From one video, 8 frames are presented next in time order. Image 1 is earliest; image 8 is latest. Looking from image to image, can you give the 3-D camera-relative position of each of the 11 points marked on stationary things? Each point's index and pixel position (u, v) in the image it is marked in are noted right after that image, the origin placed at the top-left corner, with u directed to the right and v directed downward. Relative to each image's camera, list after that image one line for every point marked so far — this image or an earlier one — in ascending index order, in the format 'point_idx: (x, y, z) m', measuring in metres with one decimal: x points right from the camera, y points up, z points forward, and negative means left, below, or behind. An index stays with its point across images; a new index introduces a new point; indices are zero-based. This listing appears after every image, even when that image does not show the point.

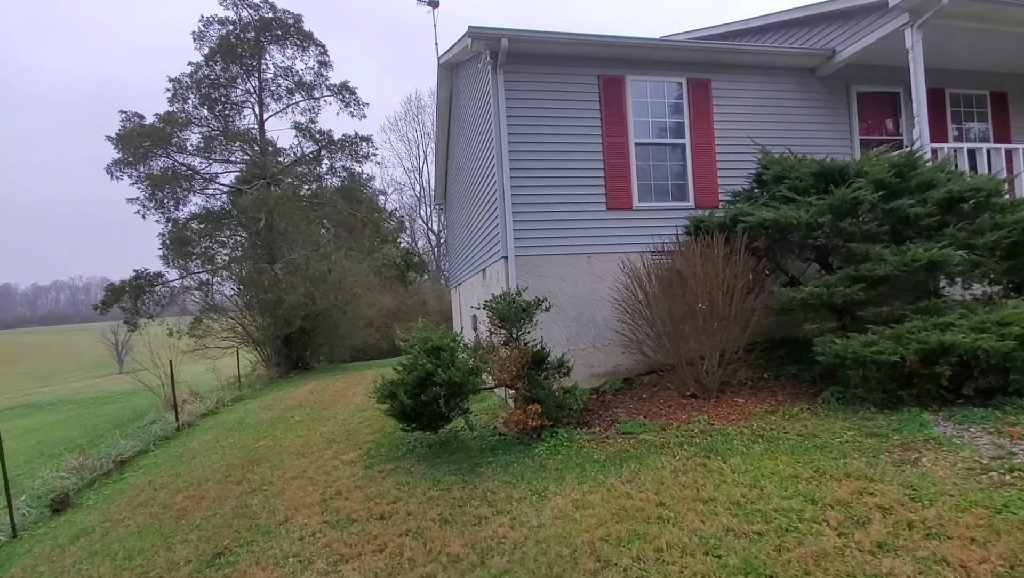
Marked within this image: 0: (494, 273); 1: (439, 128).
0: (-0.3, +0.3, +9.6) m
1: (-2.3, +5.2, +16.6) m
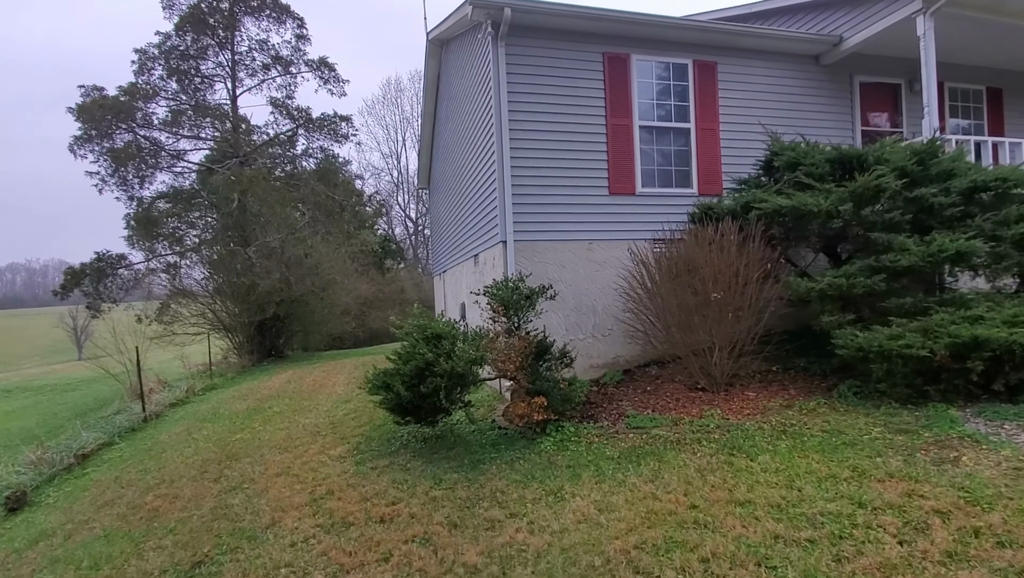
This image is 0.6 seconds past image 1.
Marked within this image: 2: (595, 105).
0: (-0.4, +0.5, +9.2) m
1: (-2.6, +5.6, +15.9) m
2: (+1.3, +3.0, +8.4) m
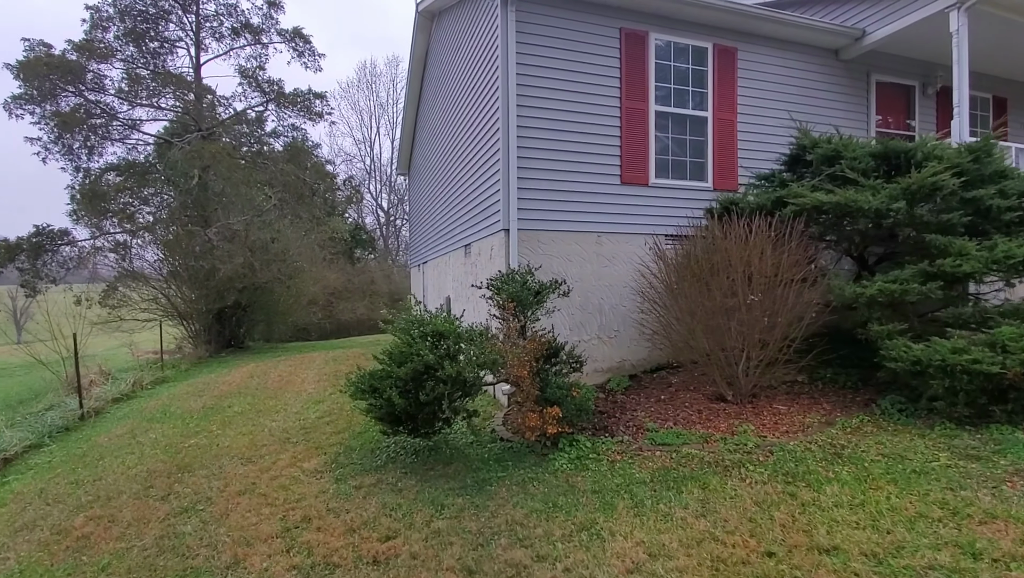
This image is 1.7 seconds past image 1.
0: (-0.5, +0.6, +8.3) m
1: (-2.9, +5.8, +14.9) m
2: (+1.4, +3.0, +7.7) m
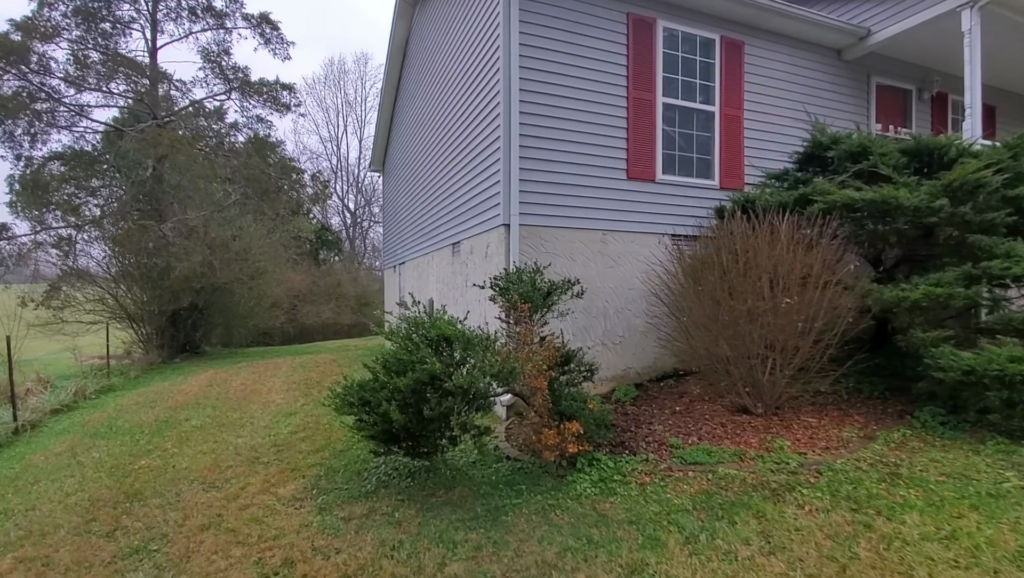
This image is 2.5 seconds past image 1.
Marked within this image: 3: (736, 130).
0: (-0.5, +0.6, +7.6) m
1: (-3.4, +5.7, +14.1) m
2: (+1.4, +3.0, +7.2) m
3: (+3.4, +2.4, +7.9) m
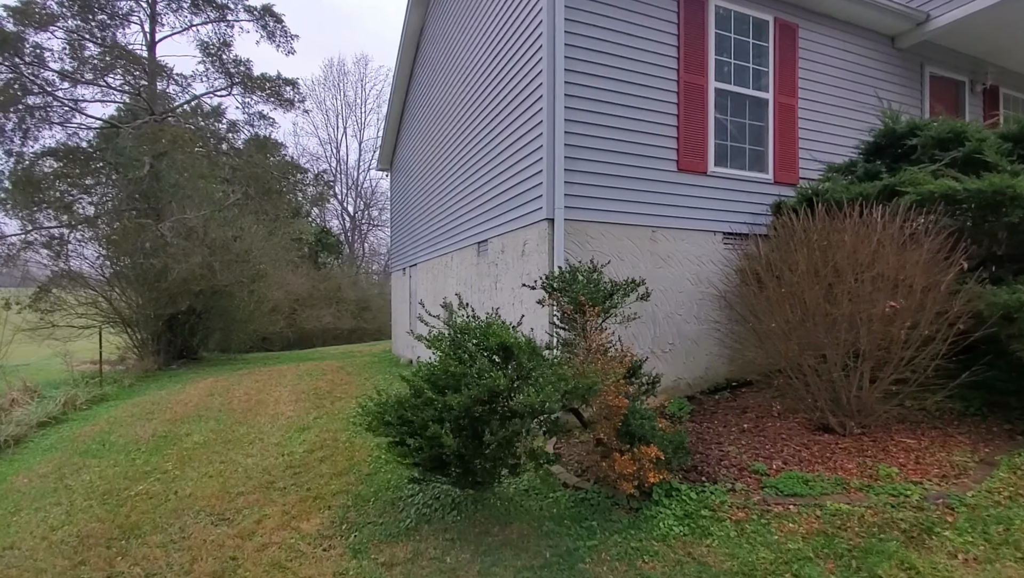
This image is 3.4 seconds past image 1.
0: (0.0, +0.6, +7.0) m
1: (-2.9, +5.7, +13.5) m
2: (+1.9, +3.0, +6.5) m
3: (+3.9, +2.4, +7.3) m
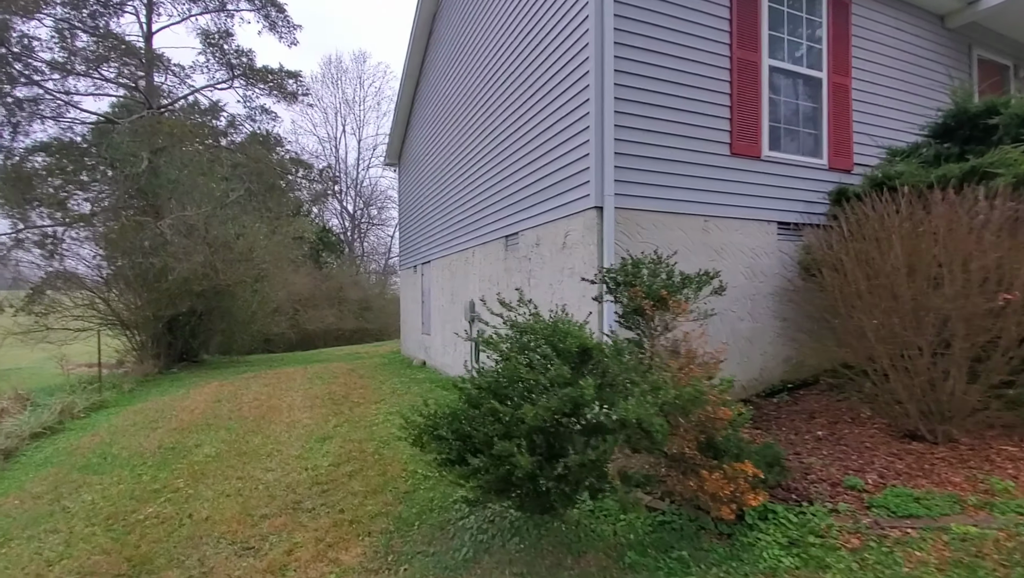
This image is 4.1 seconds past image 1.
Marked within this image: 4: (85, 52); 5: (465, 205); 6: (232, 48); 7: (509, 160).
0: (+0.4, +0.6, +6.4) m
1: (-2.5, +5.7, +12.9) m
2: (+2.4, +3.0, +6.0) m
3: (+4.3, +2.4, +6.8) m
4: (-12.0, +6.7, +14.6) m
5: (-0.9, +1.6, +9.9) m
6: (-9.1, +7.7, +16.8) m
7: (0.0, +1.9, +7.7) m
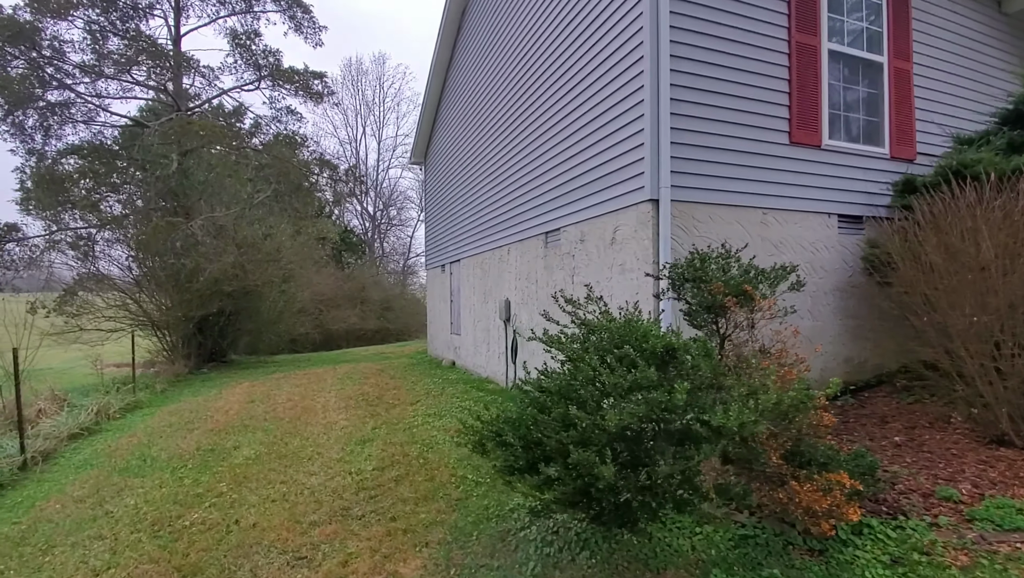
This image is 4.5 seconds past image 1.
0: (+1.0, +0.7, +6.2) m
1: (-1.8, +5.7, +12.7) m
2: (+2.9, +3.1, +5.7) m
3: (+4.9, +2.5, +6.4) m
4: (-11.2, +6.7, +14.7) m
5: (-0.2, +1.6, +9.7) m
6: (-8.3, +7.7, +16.8) m
7: (+0.6, +1.9, +7.4) m
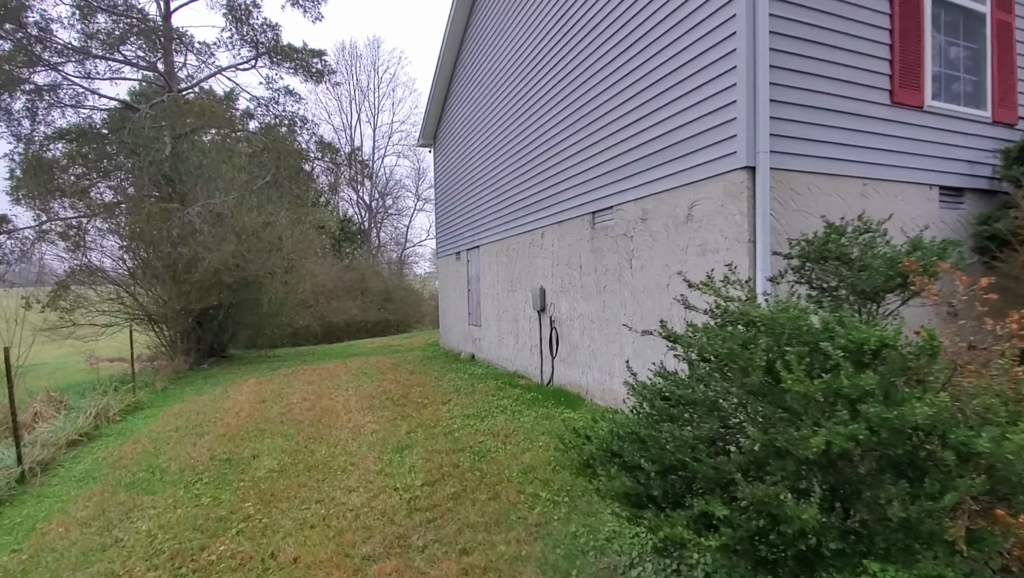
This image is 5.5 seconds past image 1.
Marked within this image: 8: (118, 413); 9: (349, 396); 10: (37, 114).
0: (+1.5, +0.8, +5.4) m
1: (-1.4, +6.0, +11.9) m
2: (+3.5, +3.2, +4.9) m
3: (+5.4, +2.7, +5.6) m
4: (-10.8, +6.9, +13.7) m
5: (+0.3, +1.8, +8.9) m
6: (-7.9, +8.0, +15.8) m
7: (+1.1, +2.1, +6.7) m
8: (-6.6, -2.1, +8.6) m
9: (-2.6, -1.7, +8.3) m
10: (-12.3, +4.7, +13.4) m
